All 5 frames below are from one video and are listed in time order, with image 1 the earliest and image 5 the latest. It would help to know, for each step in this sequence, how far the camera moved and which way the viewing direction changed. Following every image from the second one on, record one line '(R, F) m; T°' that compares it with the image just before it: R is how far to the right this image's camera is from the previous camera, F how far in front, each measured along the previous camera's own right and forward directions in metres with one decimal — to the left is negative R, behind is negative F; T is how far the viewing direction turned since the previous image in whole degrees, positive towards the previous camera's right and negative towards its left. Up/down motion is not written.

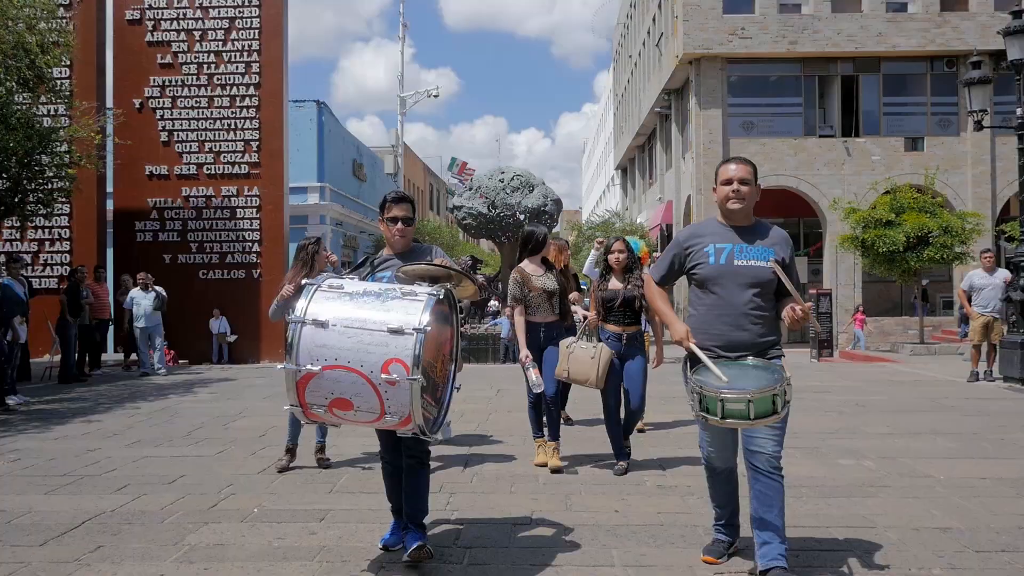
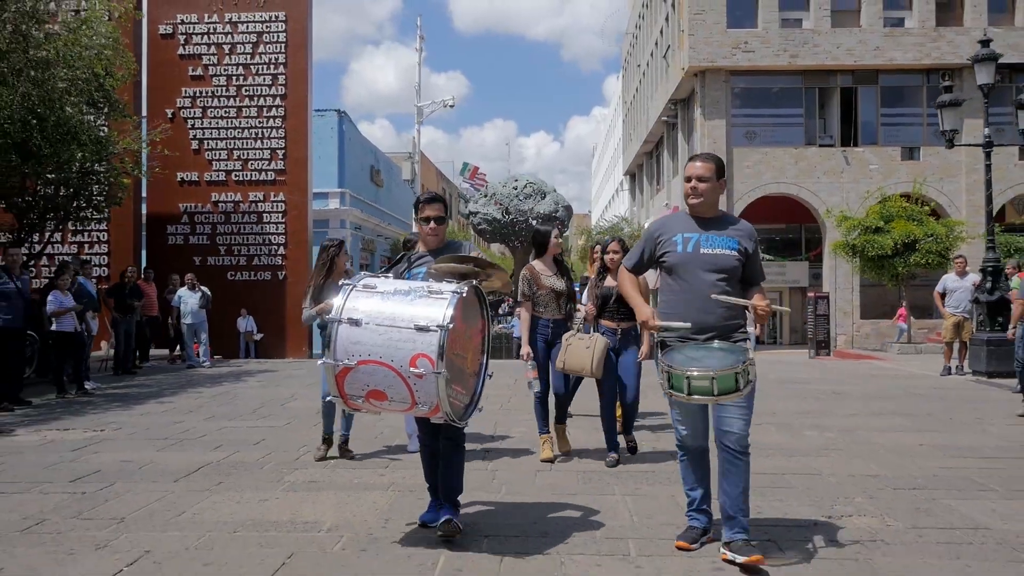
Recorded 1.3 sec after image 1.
(-0.1, -1.3) m; -1°
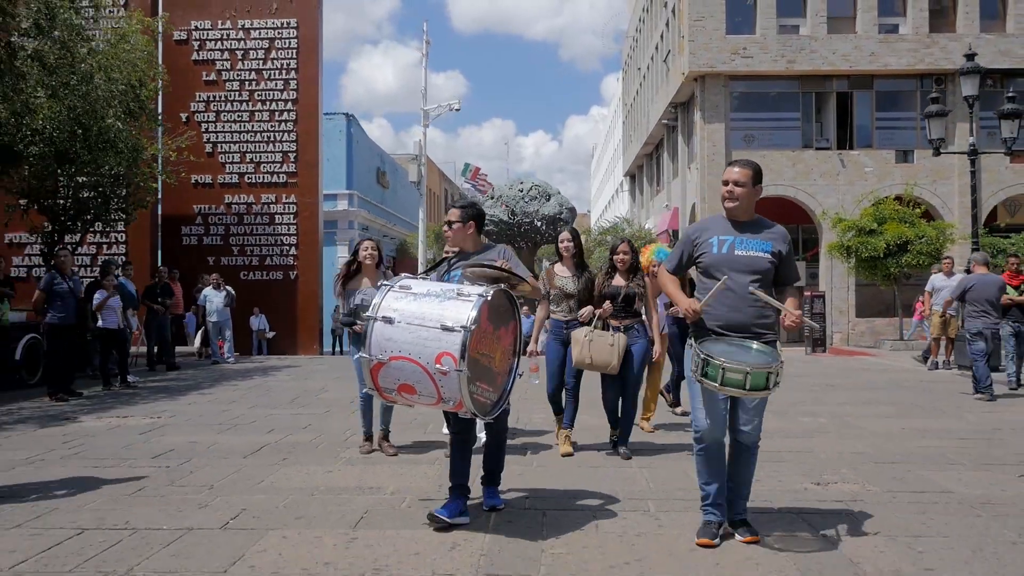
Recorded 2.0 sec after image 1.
(-0.2, -0.8) m; 0°
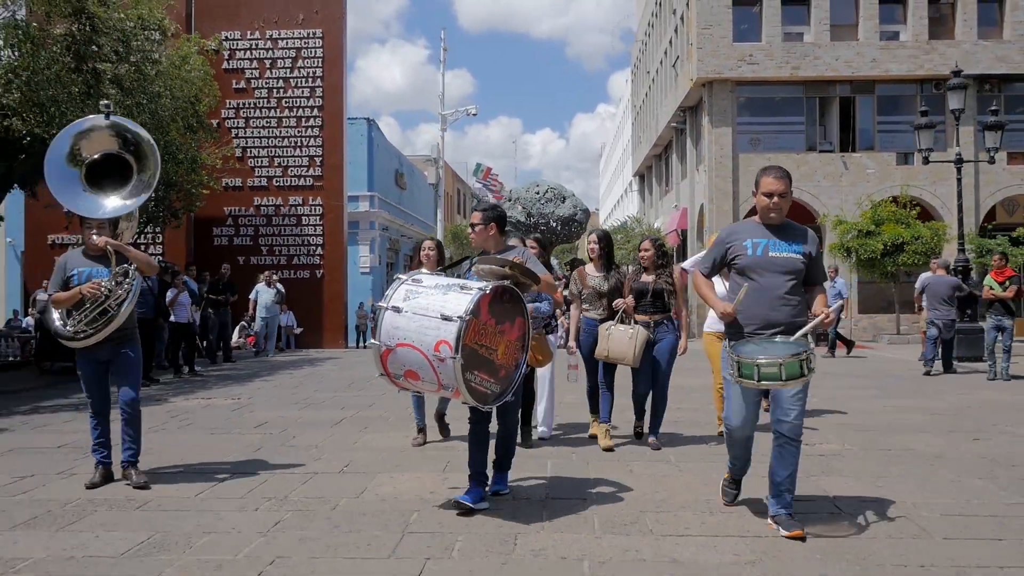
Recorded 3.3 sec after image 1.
(-0.3, -1.3) m; 0°
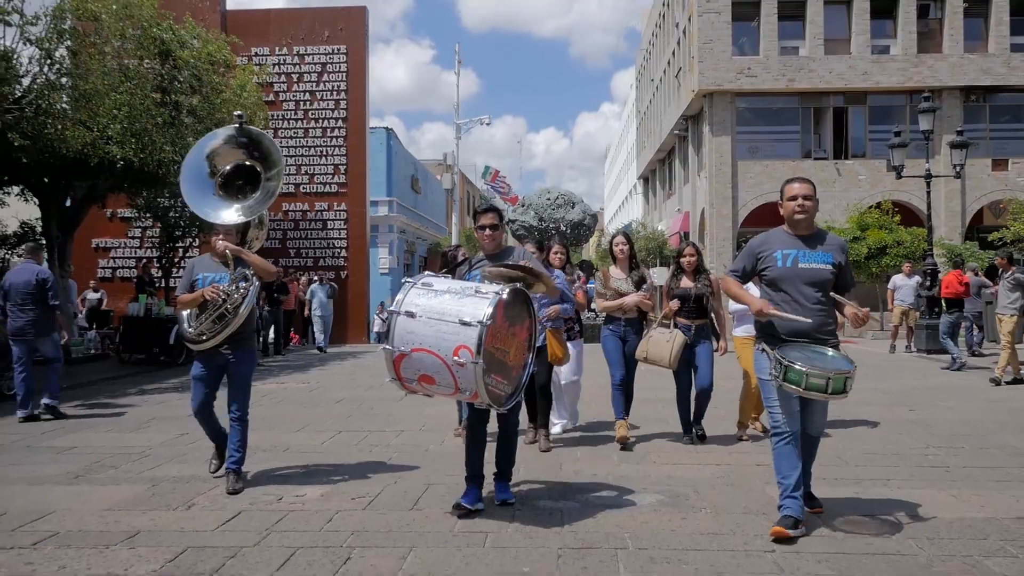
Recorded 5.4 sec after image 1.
(-0.3, -1.9) m; 0°
